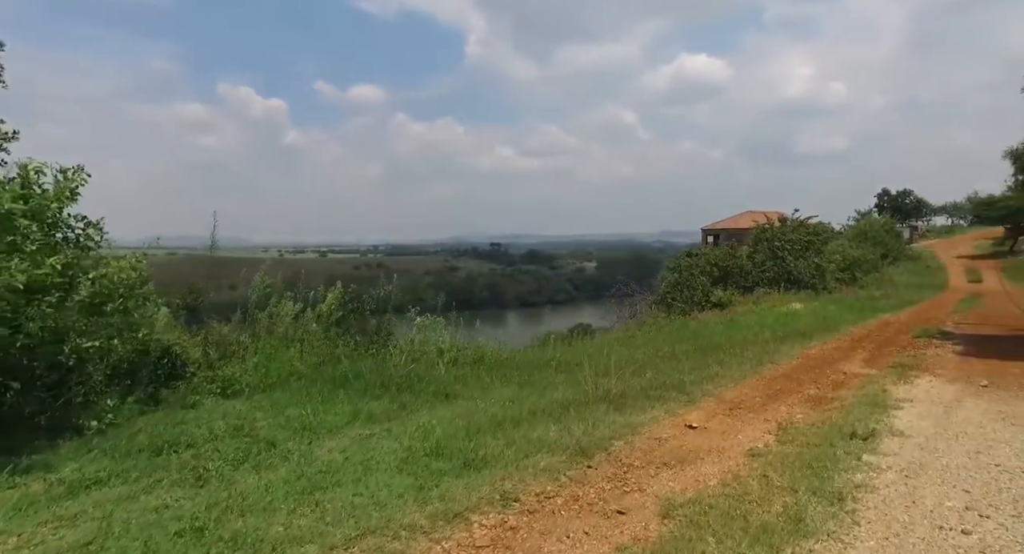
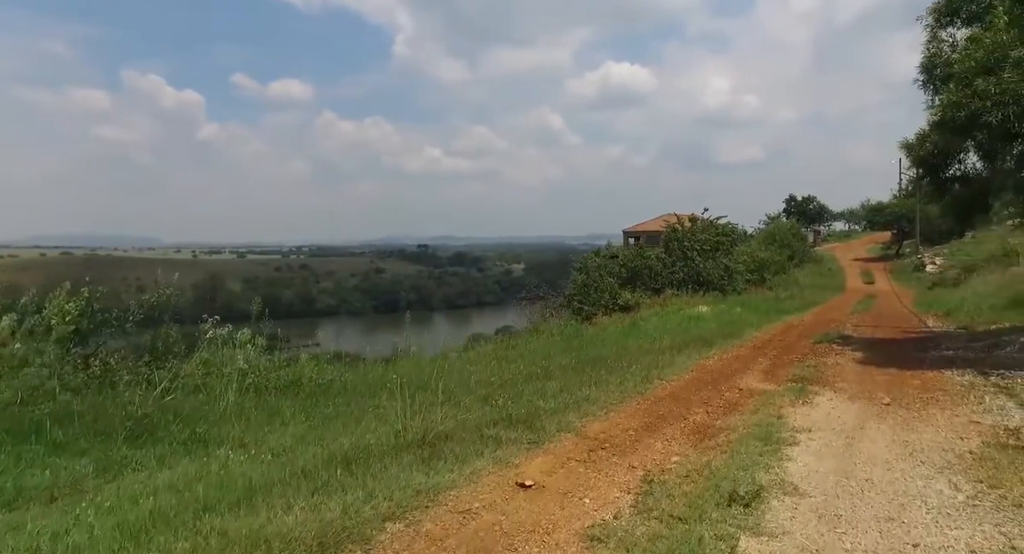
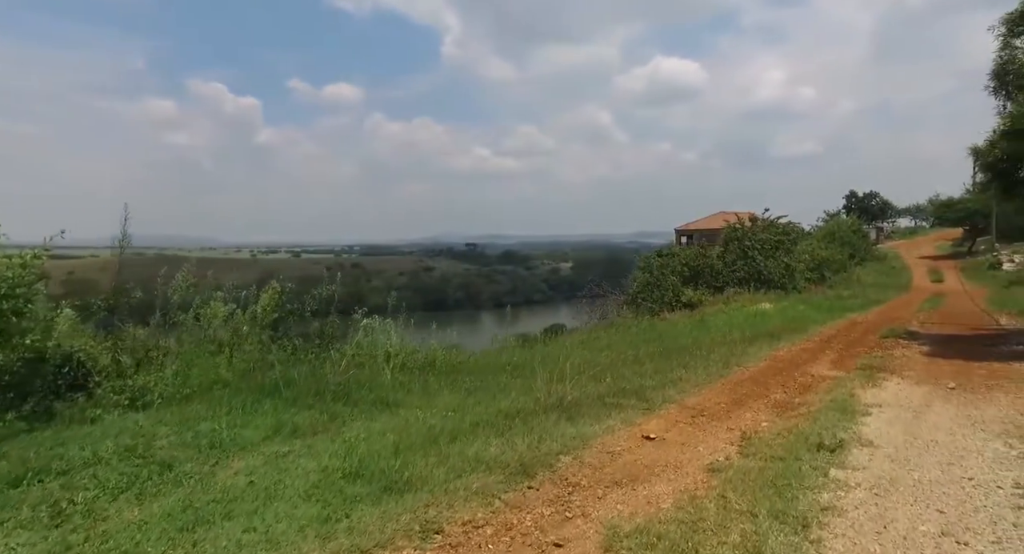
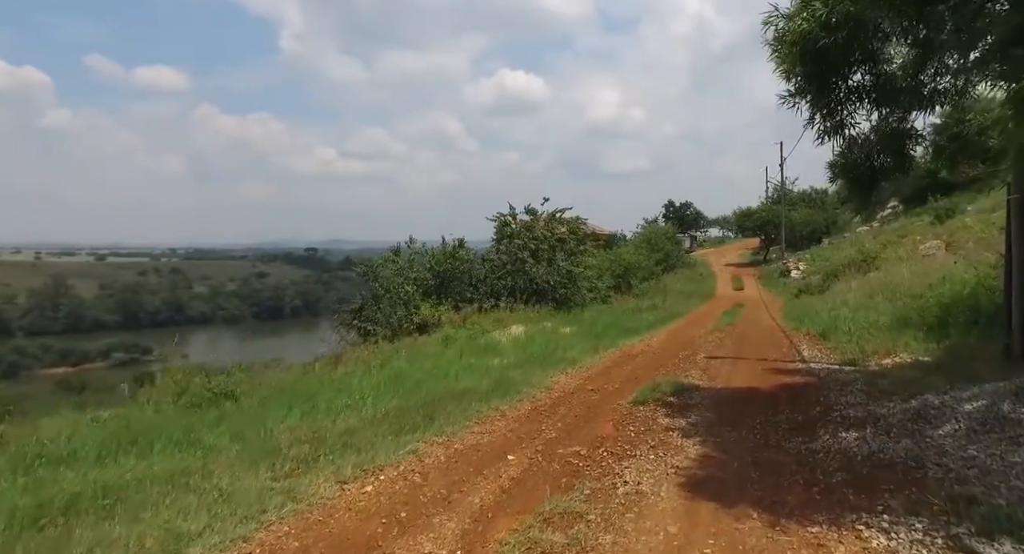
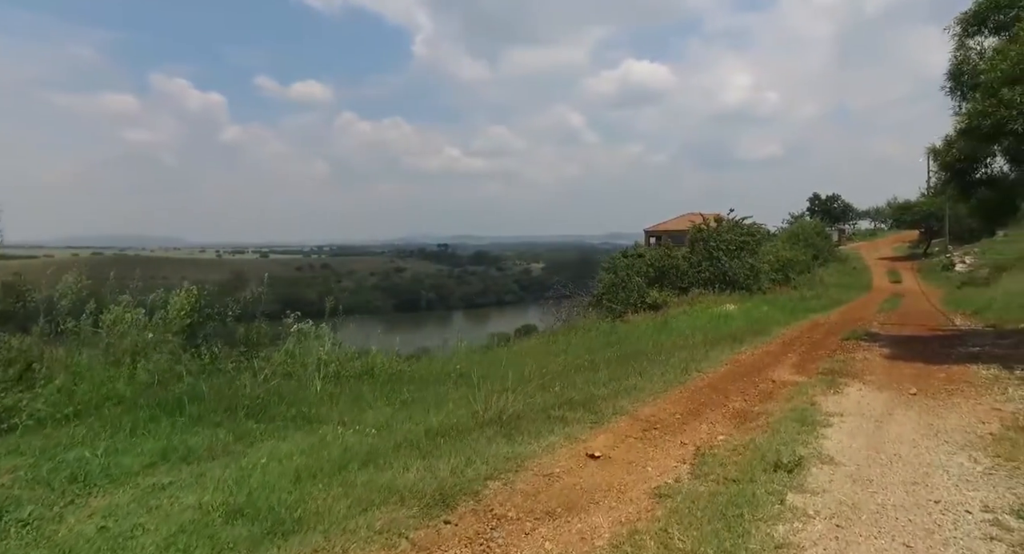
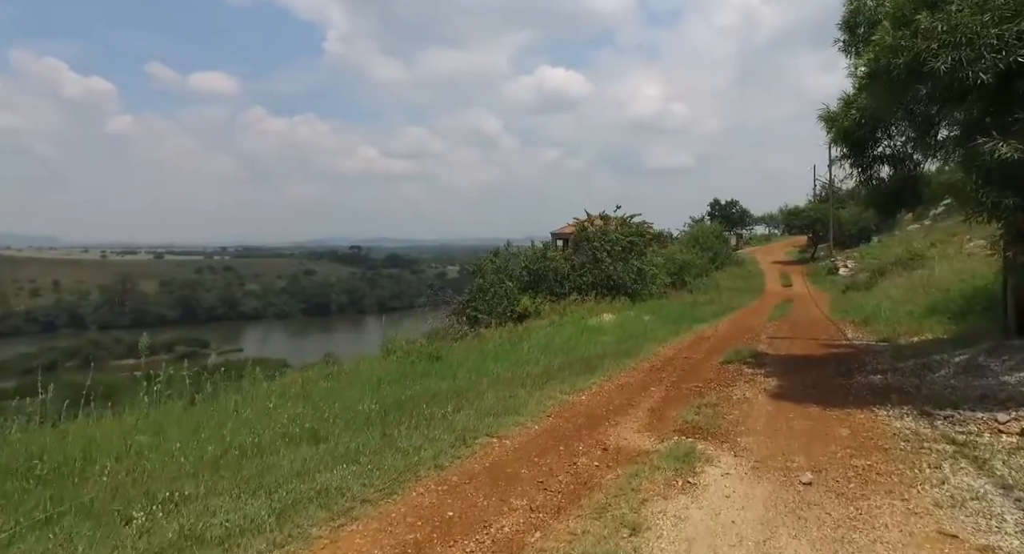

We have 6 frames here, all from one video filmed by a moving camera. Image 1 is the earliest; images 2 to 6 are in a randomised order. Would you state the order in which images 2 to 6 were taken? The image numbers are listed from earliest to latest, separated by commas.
3, 5, 2, 6, 4
